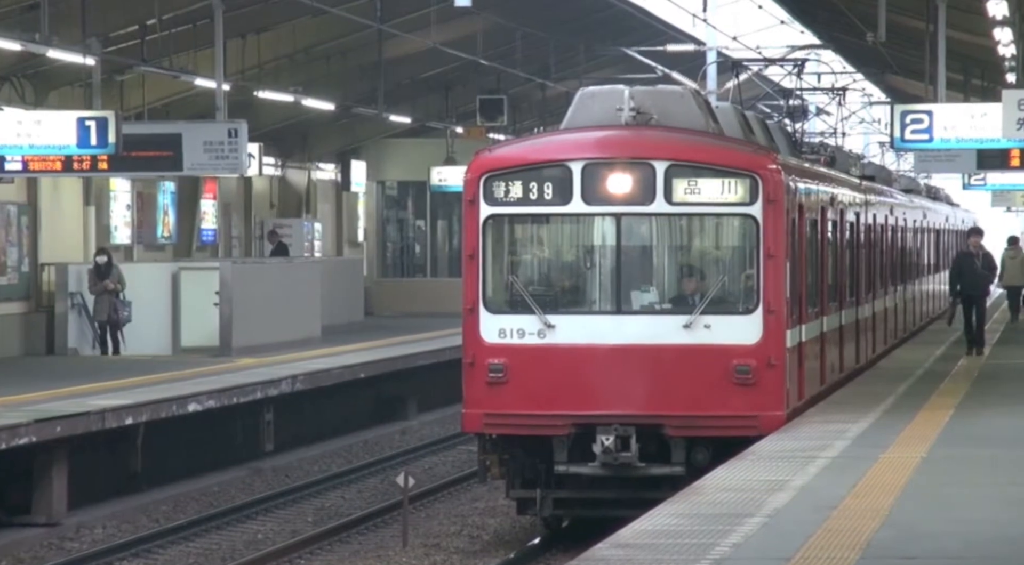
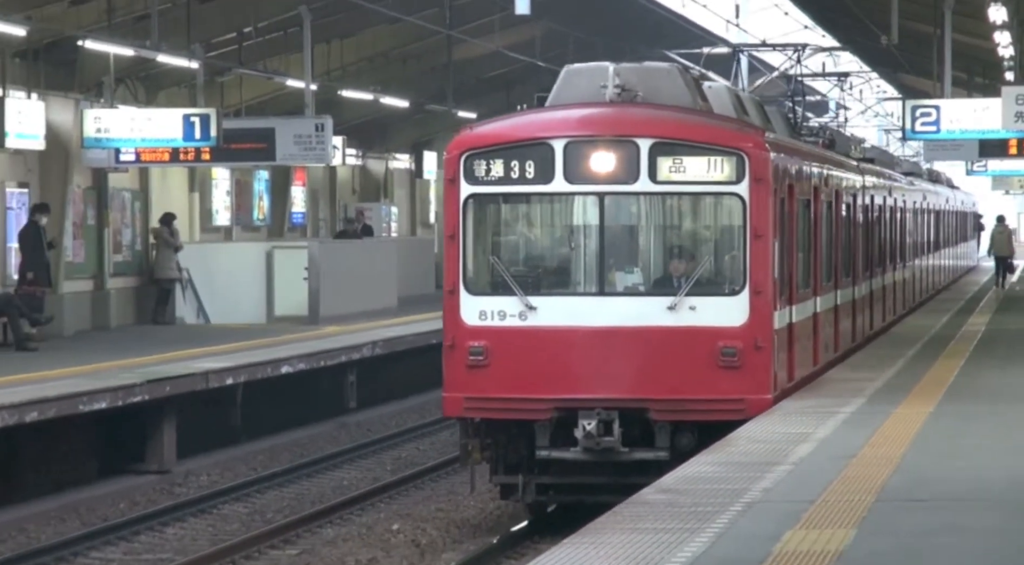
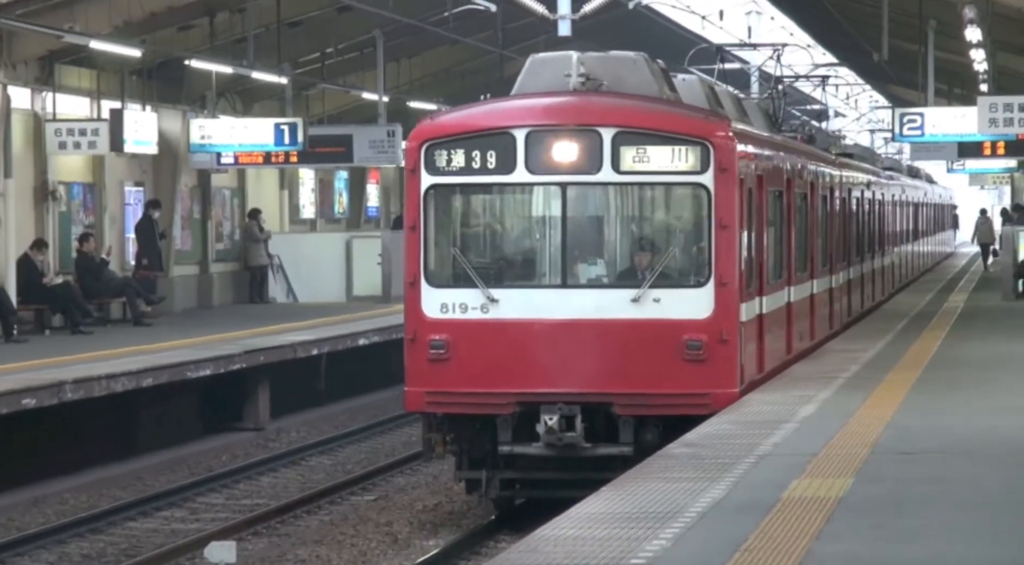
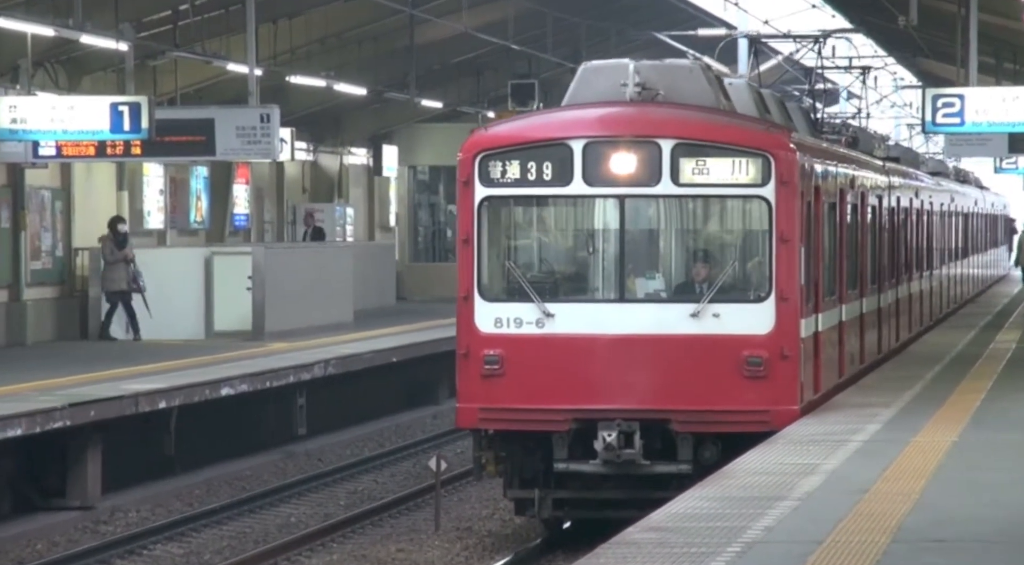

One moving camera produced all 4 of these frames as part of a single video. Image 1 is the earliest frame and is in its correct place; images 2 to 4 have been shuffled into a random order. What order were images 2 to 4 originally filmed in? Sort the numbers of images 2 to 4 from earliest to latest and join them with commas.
4, 2, 3
